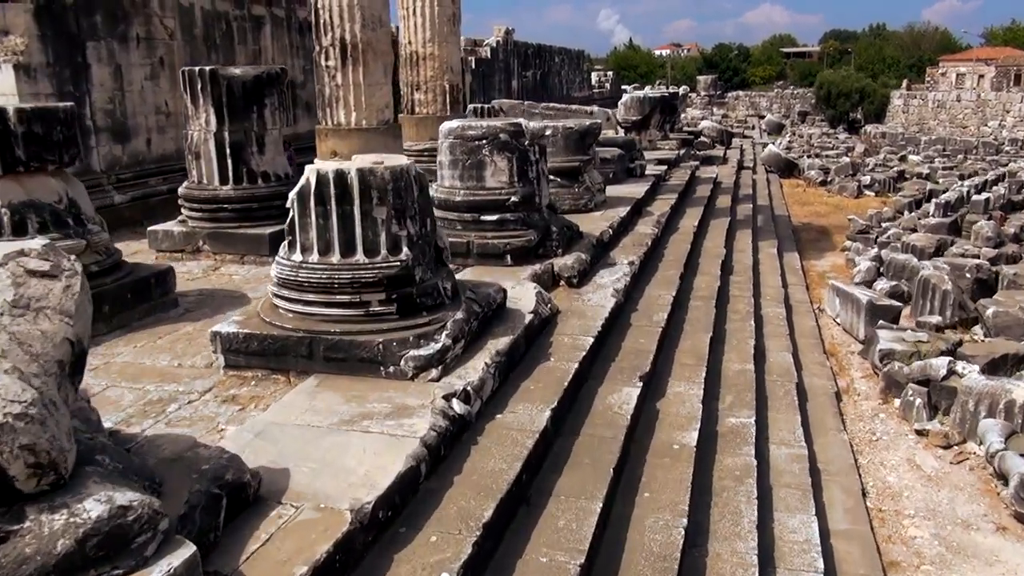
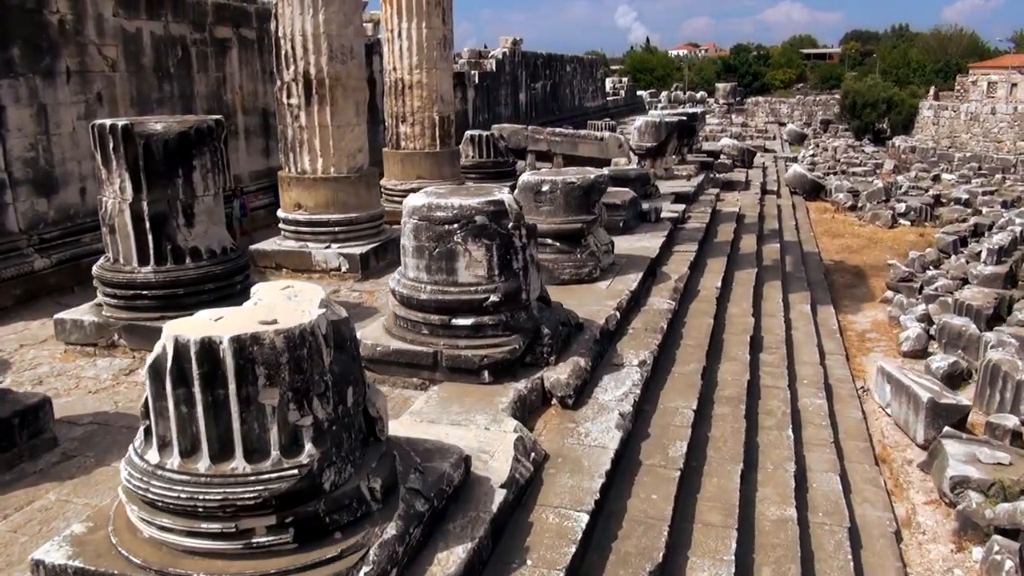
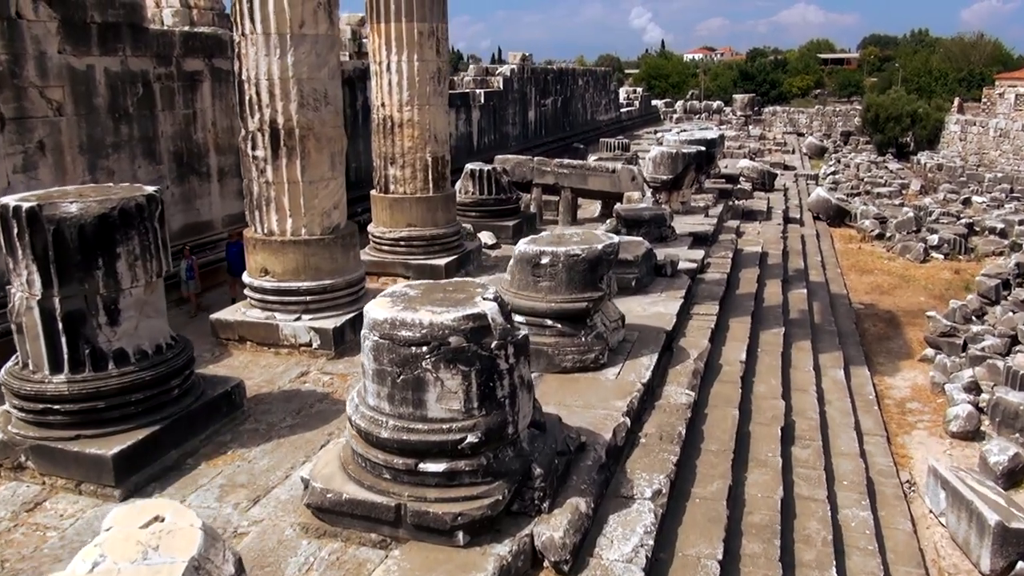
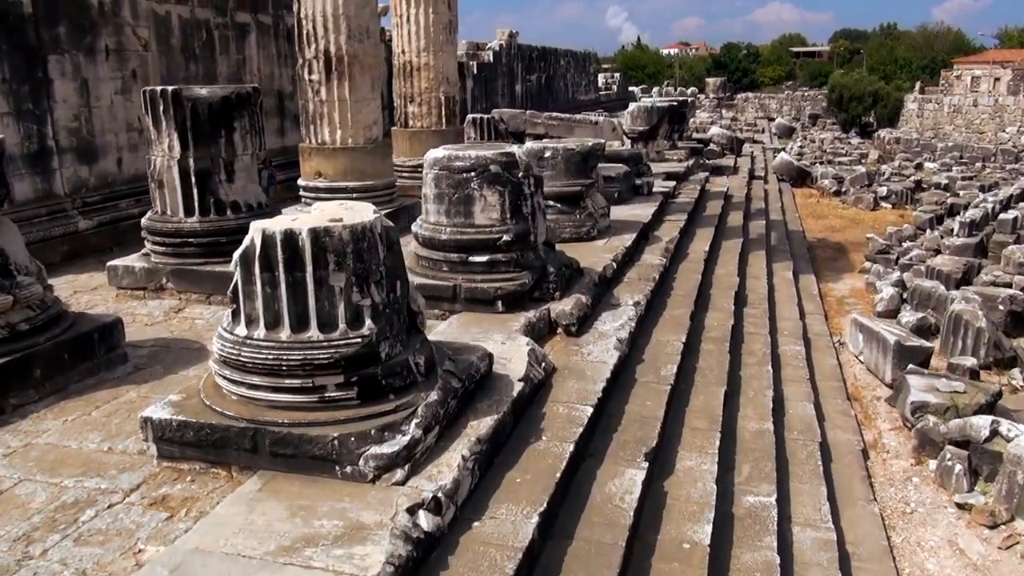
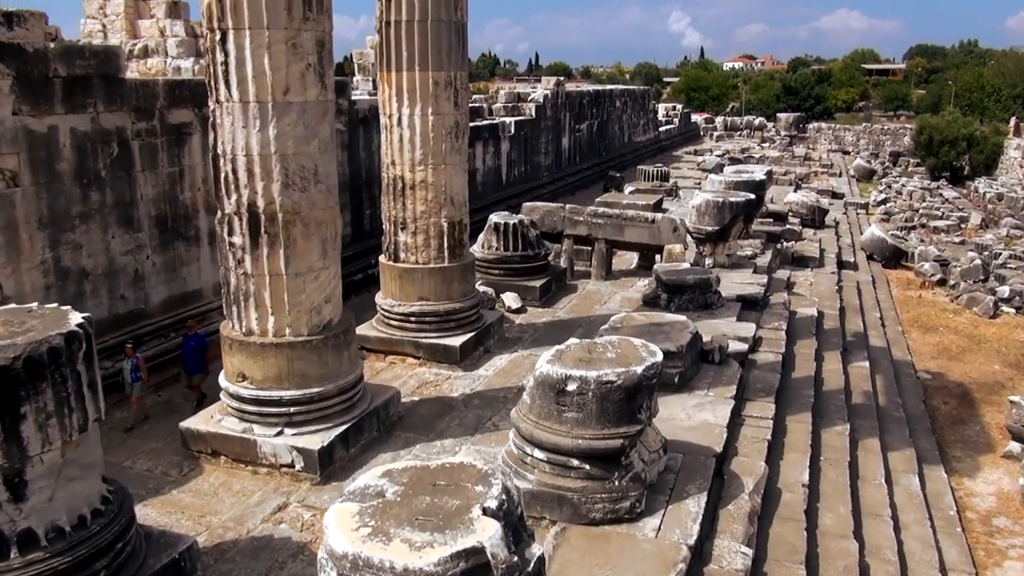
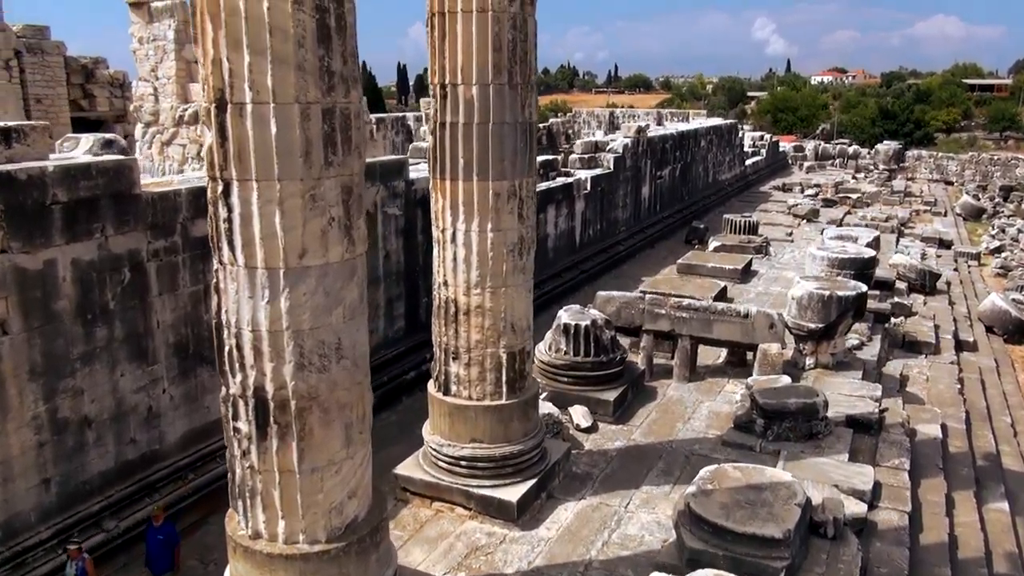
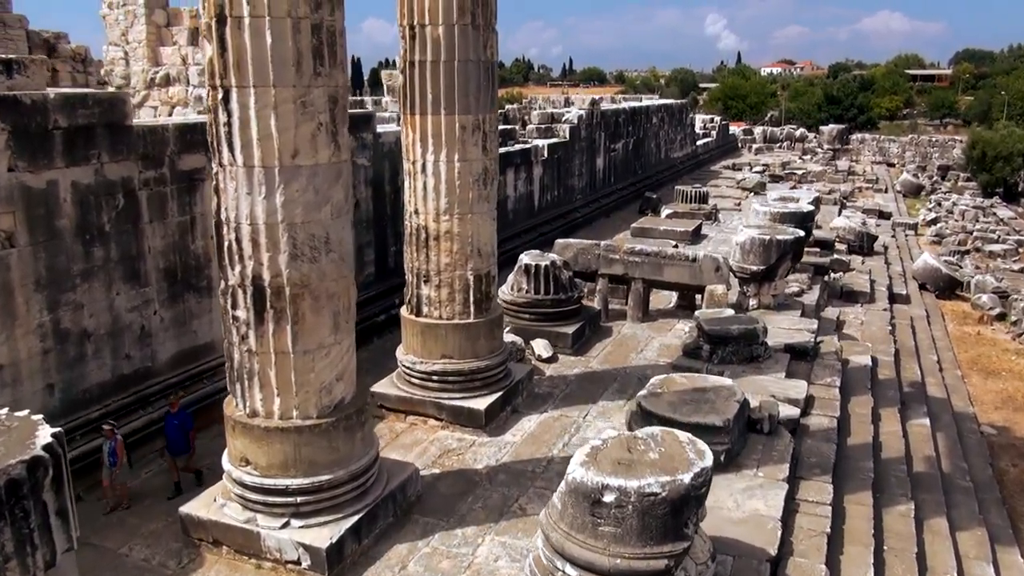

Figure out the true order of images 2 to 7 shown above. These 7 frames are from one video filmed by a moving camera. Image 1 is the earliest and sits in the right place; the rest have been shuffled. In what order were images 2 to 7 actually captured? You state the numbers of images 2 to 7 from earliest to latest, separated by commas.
4, 2, 3, 5, 7, 6
